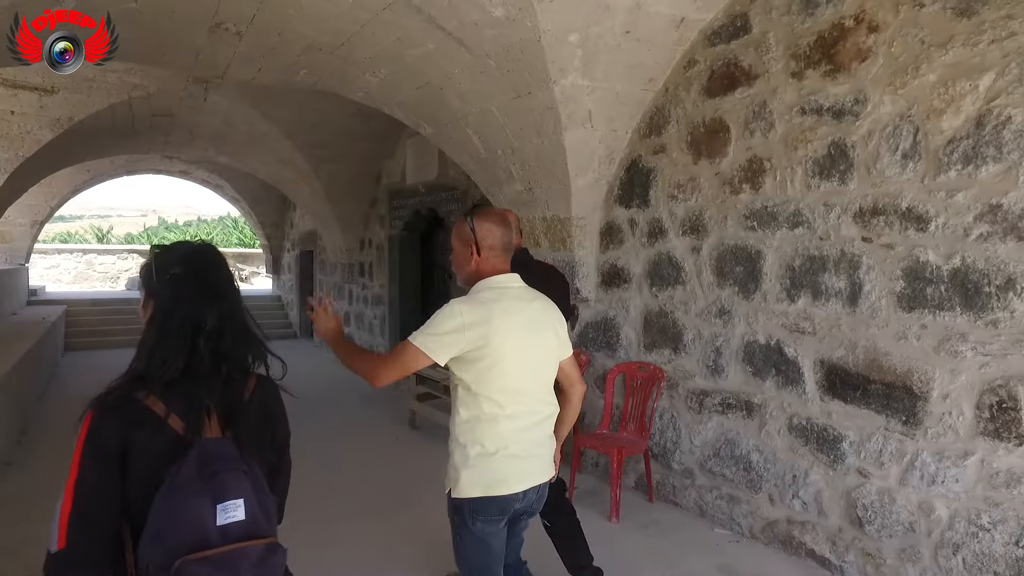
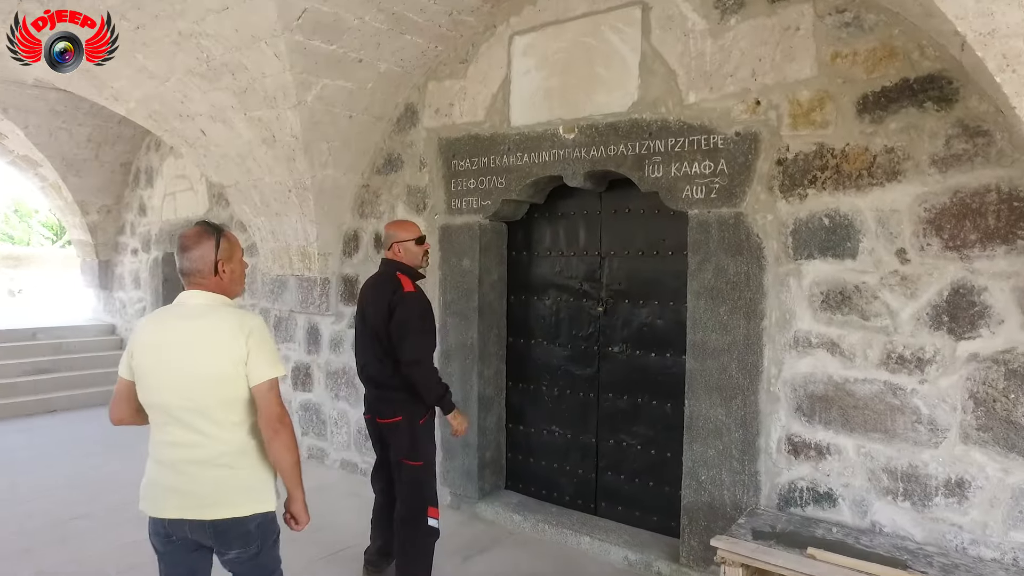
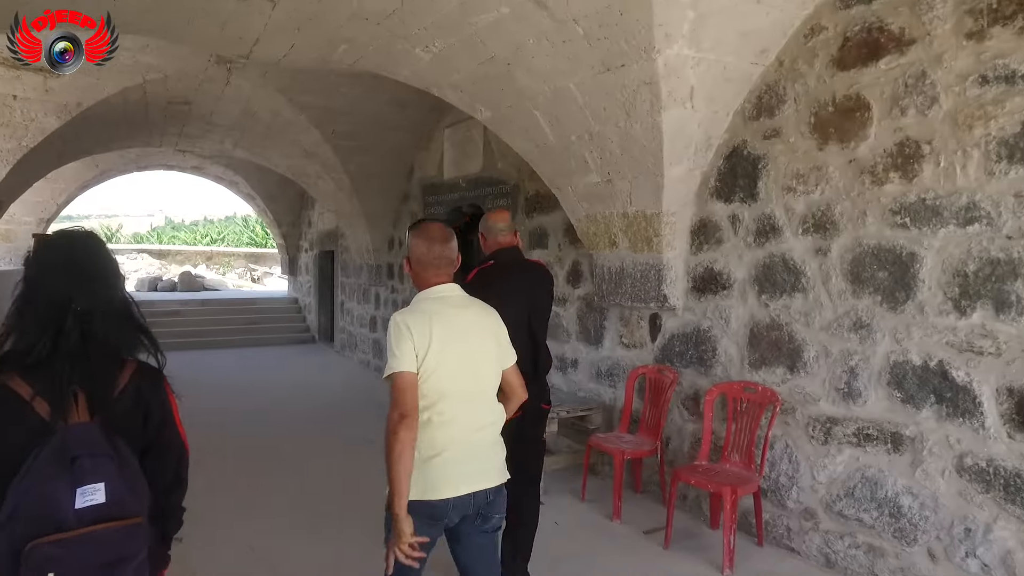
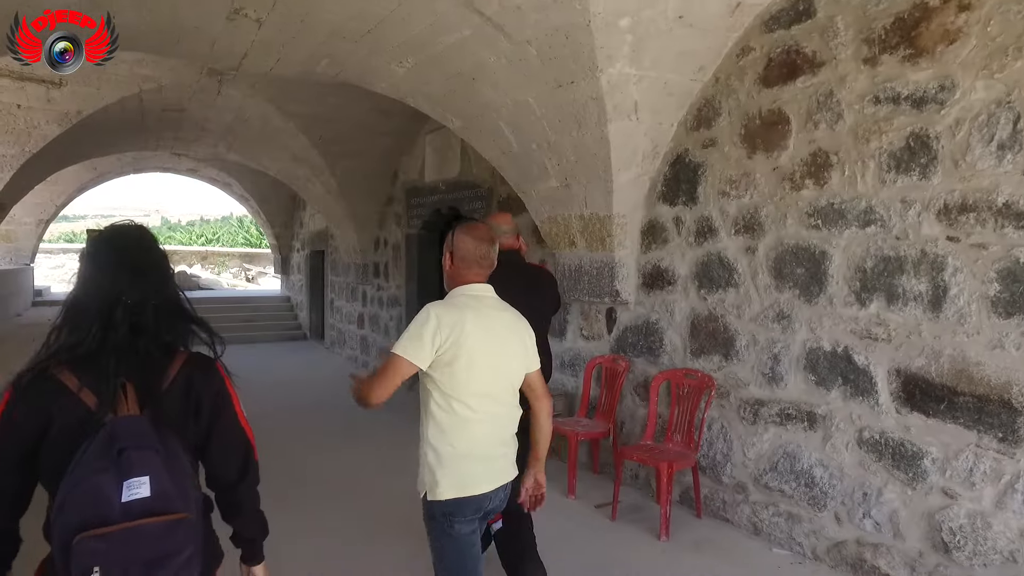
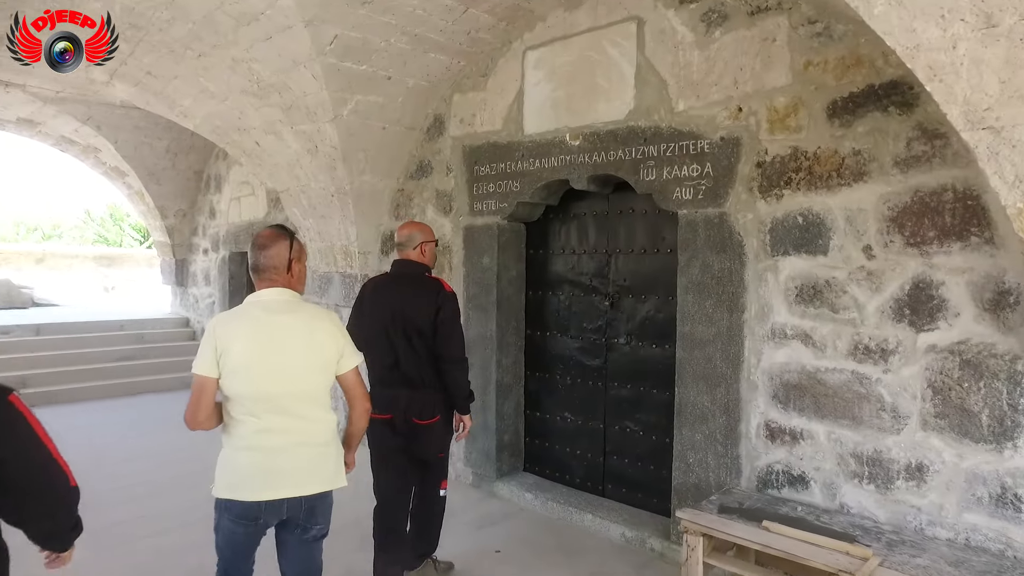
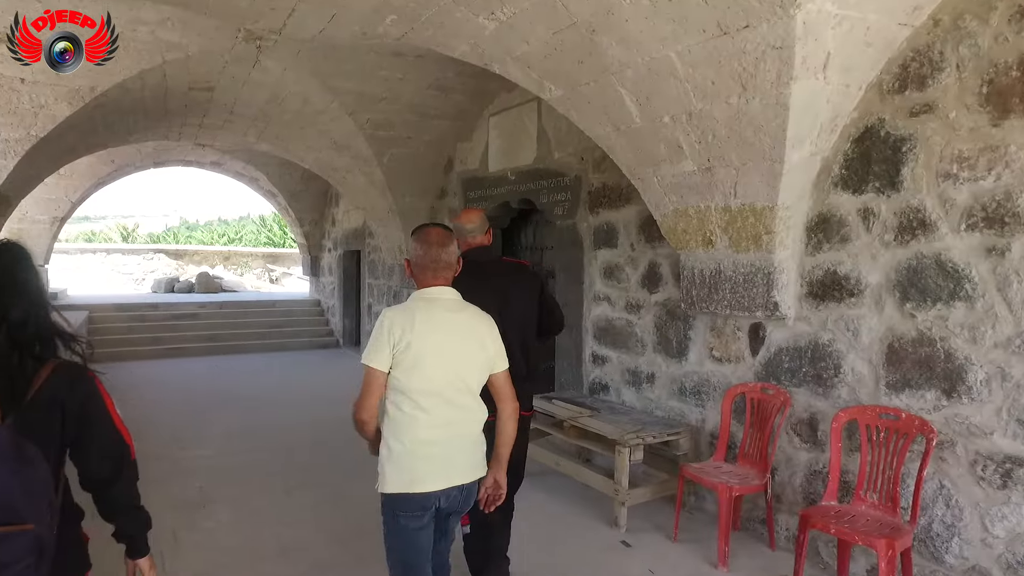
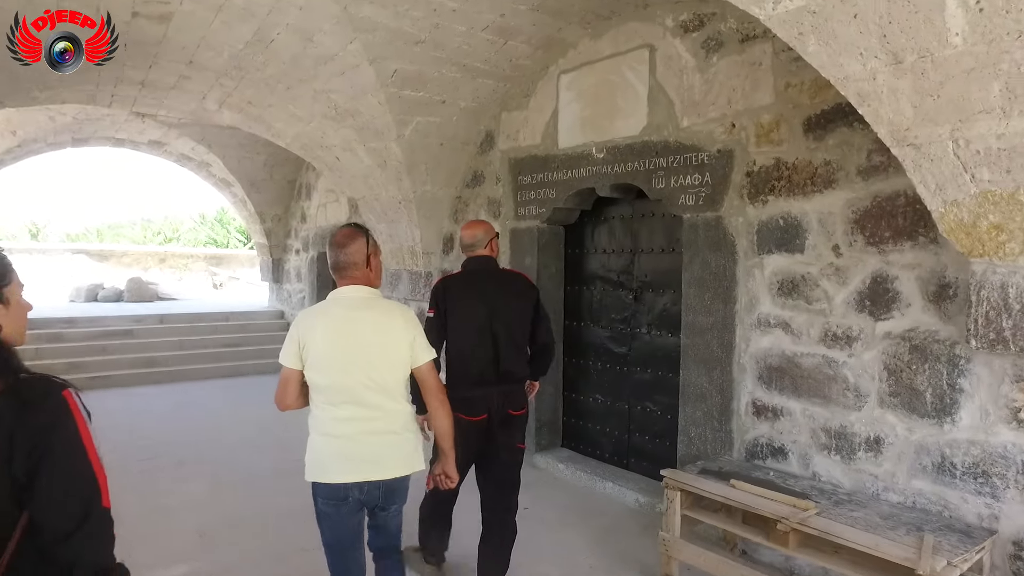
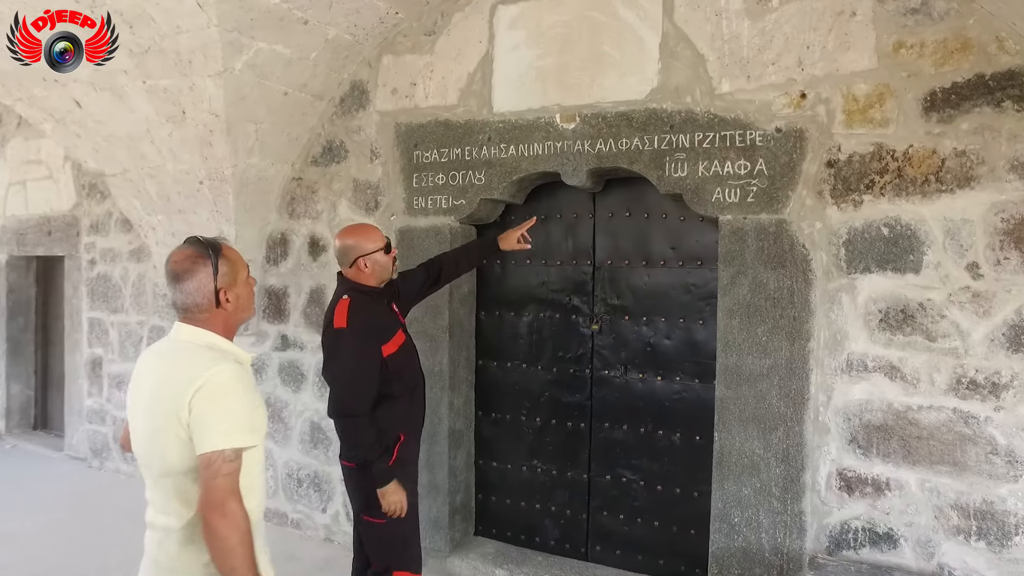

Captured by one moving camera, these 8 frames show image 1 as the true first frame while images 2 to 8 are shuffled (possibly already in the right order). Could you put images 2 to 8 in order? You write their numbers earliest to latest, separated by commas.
4, 3, 6, 7, 5, 2, 8
